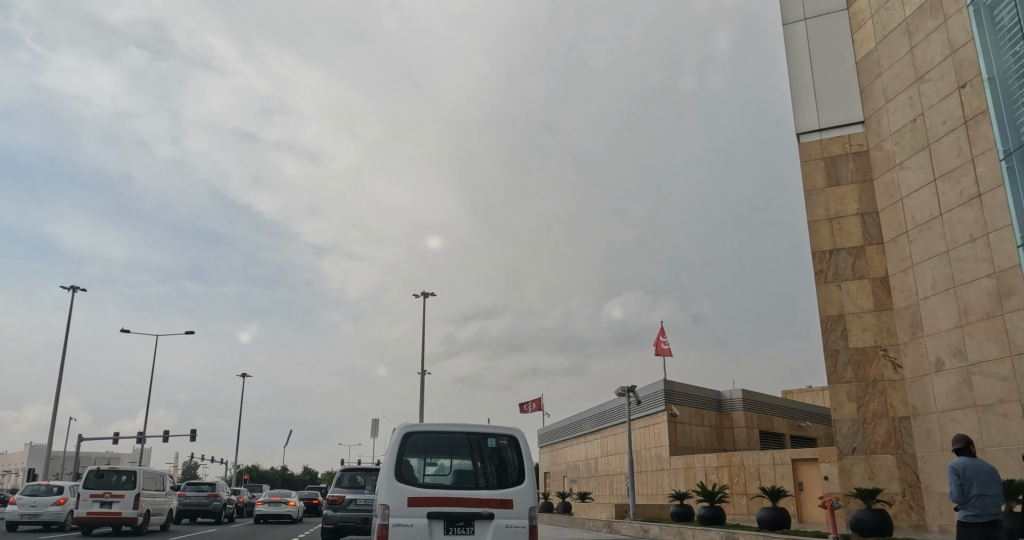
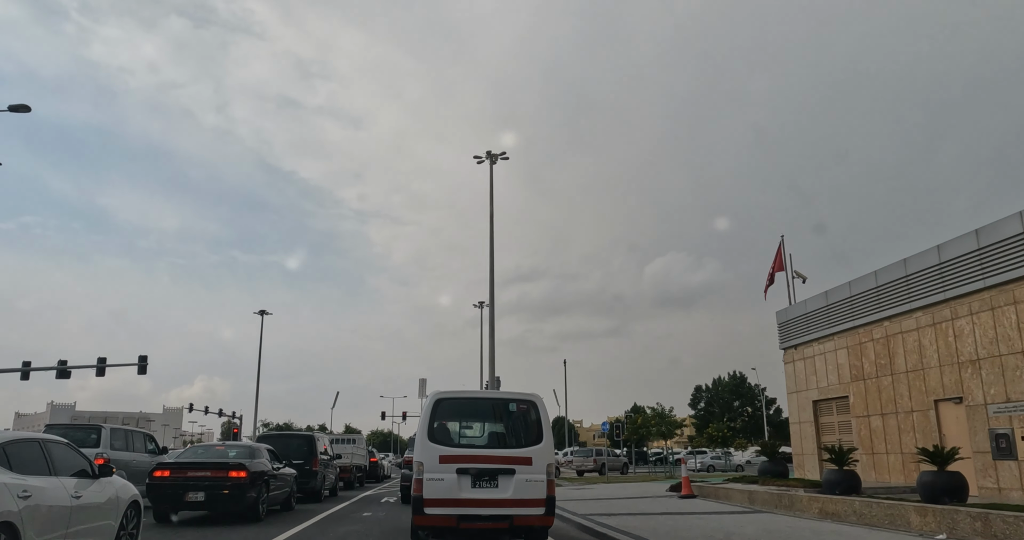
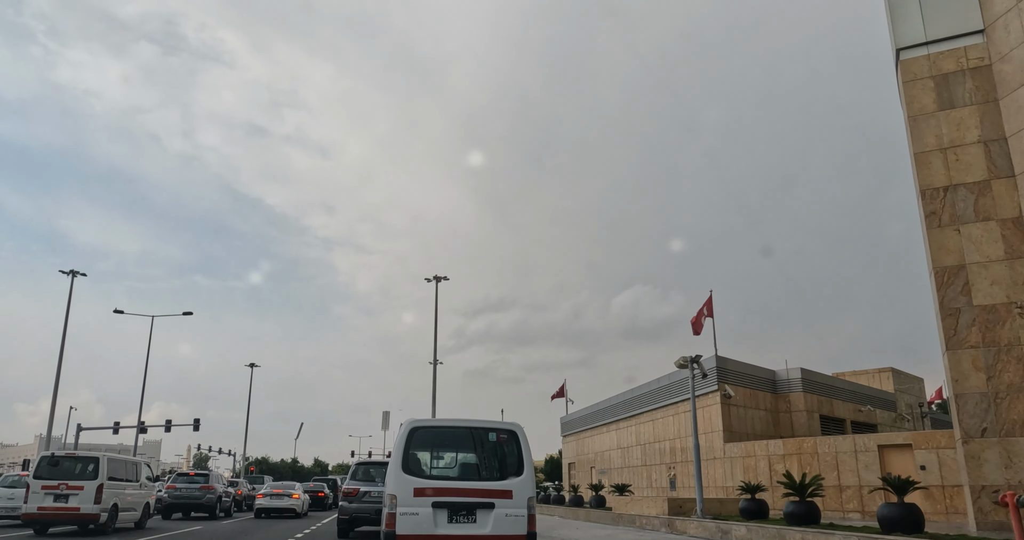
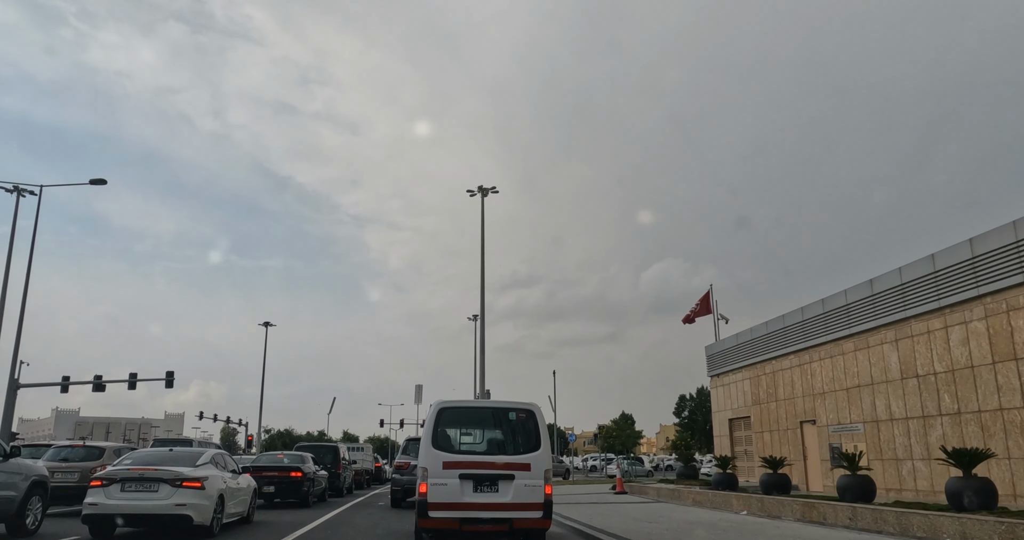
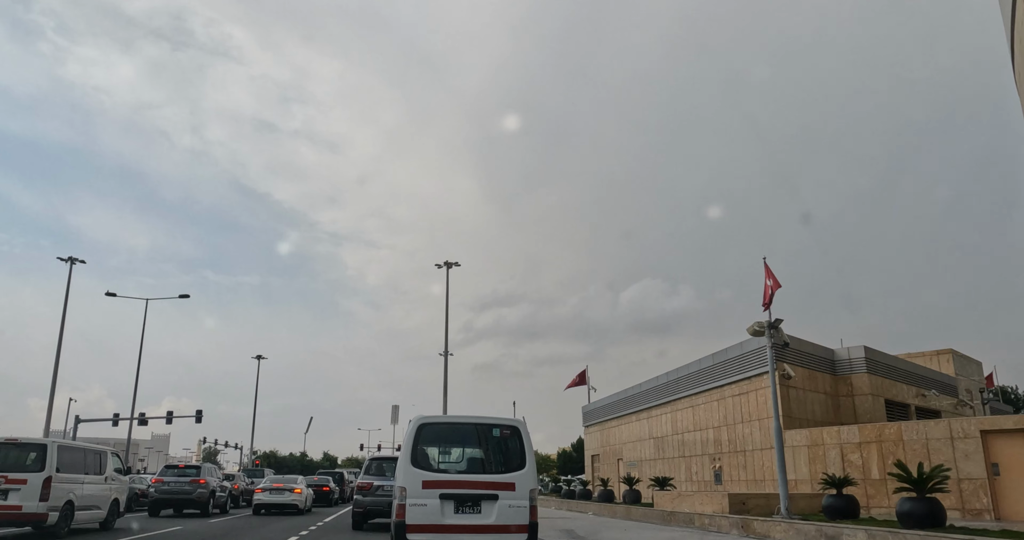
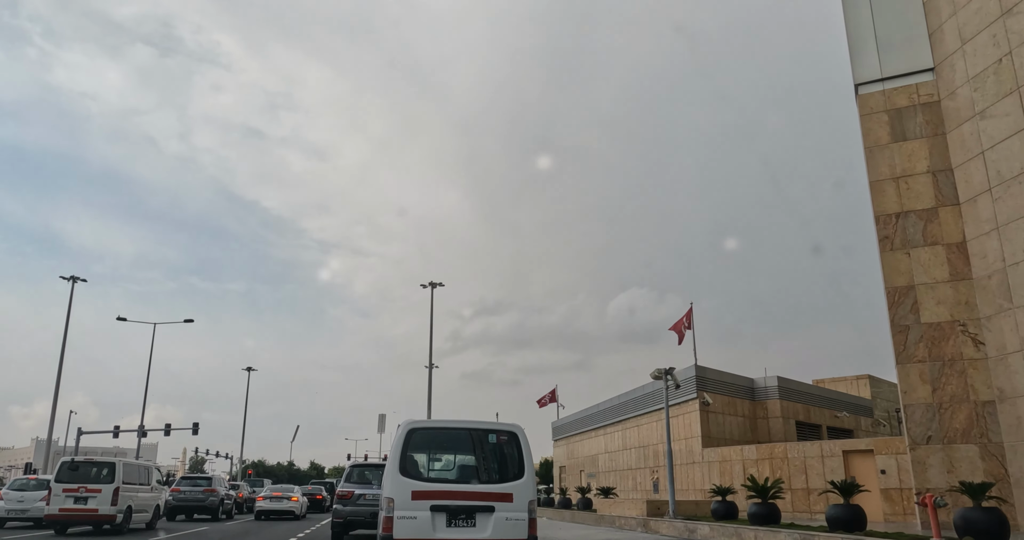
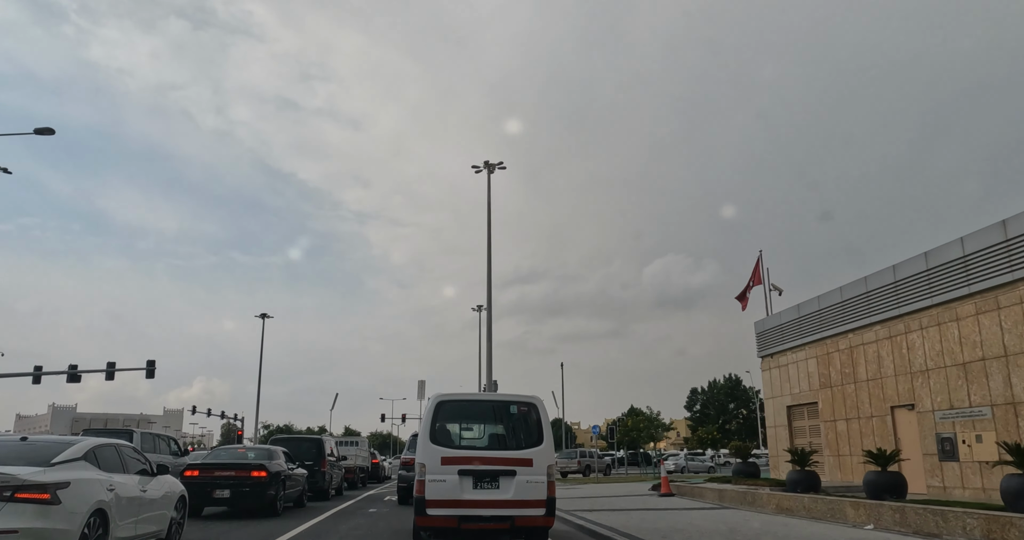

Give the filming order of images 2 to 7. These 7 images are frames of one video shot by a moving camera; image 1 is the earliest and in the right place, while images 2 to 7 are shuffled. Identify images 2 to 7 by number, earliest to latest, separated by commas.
6, 3, 5, 4, 7, 2
